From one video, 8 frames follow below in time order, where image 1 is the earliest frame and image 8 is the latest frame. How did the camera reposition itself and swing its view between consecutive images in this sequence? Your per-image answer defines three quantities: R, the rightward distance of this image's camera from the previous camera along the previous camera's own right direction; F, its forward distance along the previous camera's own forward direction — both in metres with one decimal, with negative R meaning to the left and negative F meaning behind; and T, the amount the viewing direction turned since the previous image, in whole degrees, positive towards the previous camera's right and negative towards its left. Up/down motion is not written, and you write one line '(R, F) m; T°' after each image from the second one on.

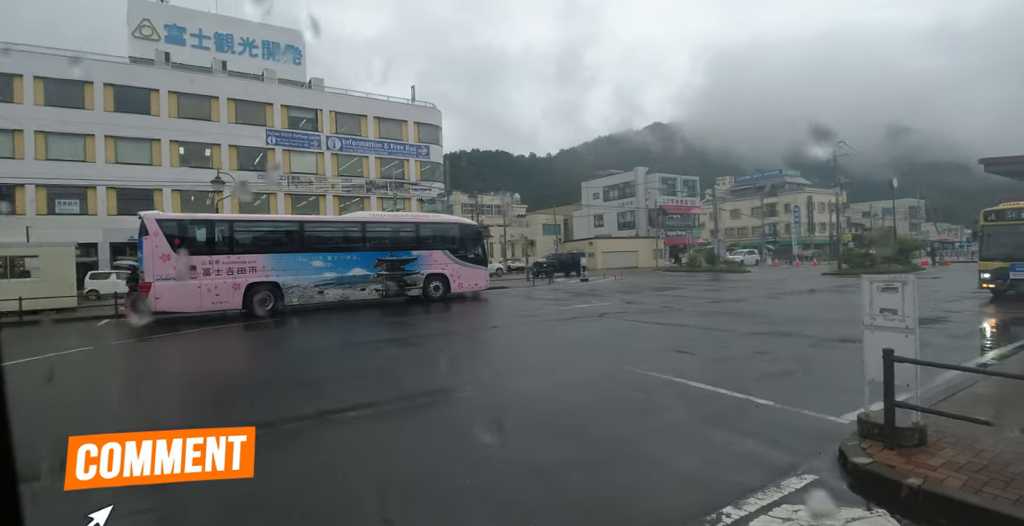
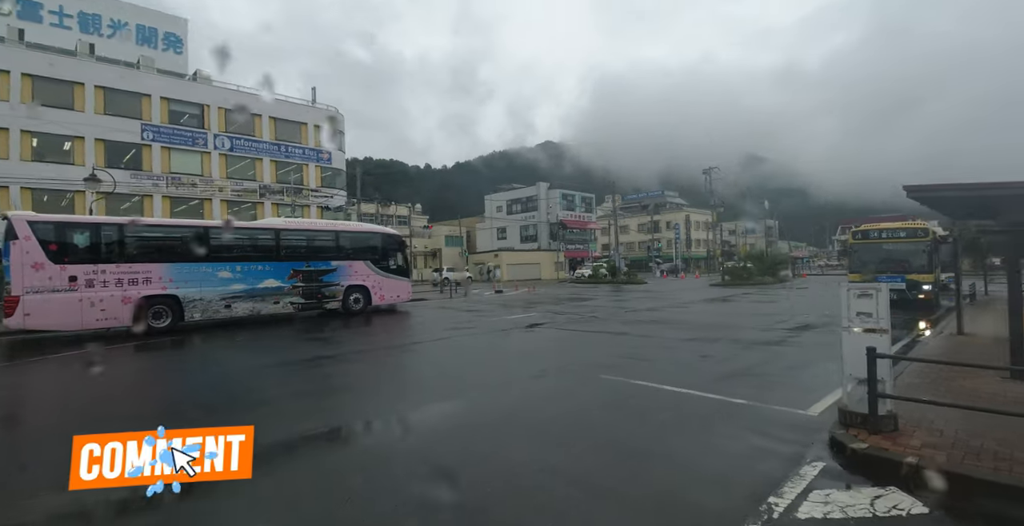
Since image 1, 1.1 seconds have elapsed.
(-1.1, +0.1) m; +12°
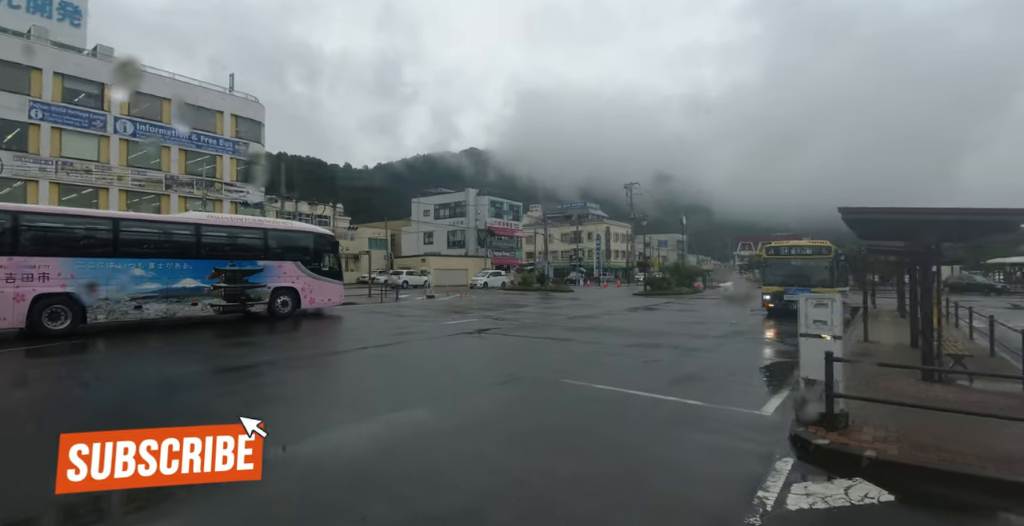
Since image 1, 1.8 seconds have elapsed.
(-0.6, +0.1) m; +9°
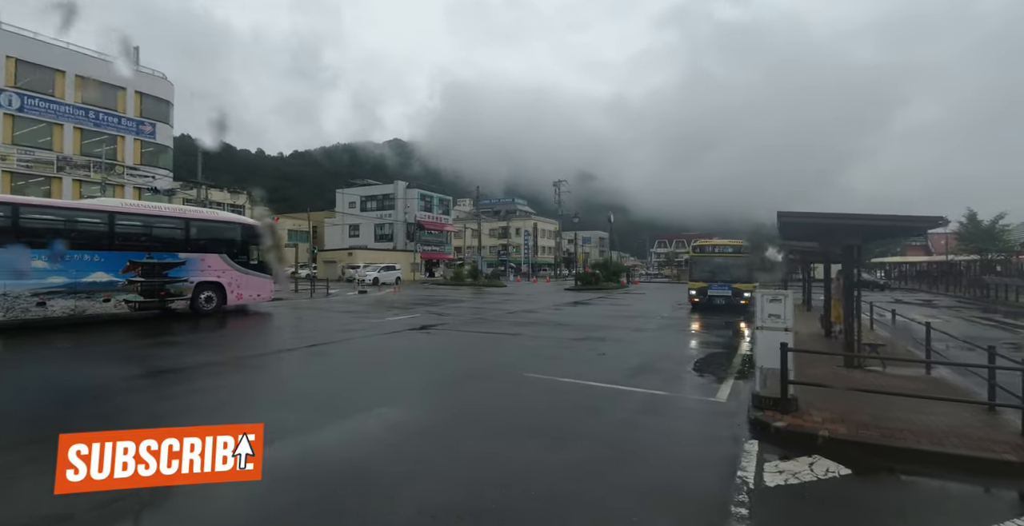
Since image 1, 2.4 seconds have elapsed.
(-0.6, 0.0) m; +8°
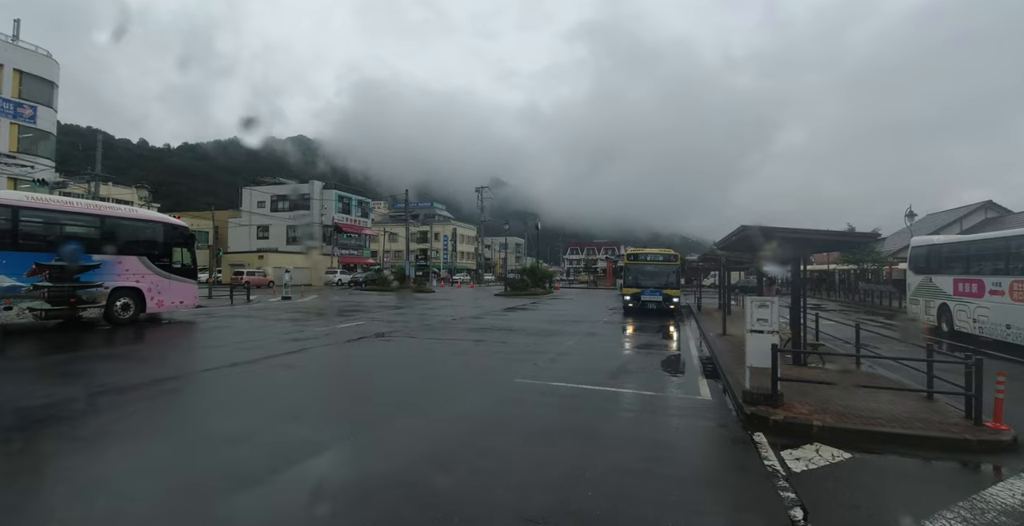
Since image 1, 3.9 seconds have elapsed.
(-1.1, 0.0) m; +10°
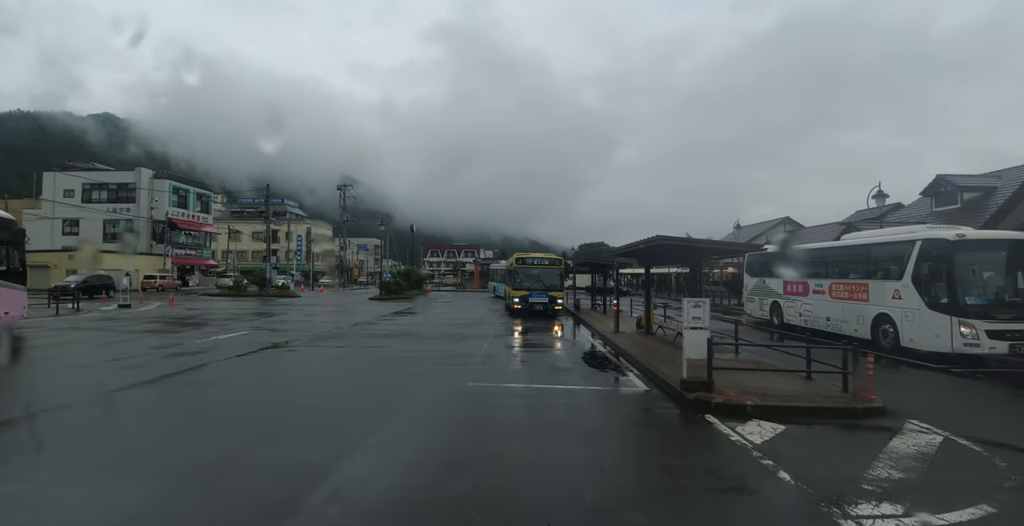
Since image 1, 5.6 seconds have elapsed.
(-1.4, 0.0) m; +16°
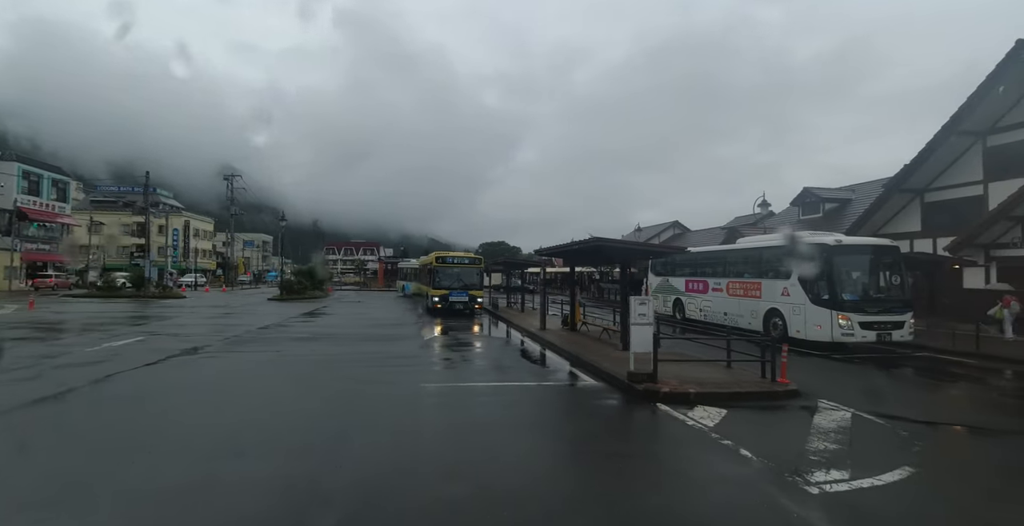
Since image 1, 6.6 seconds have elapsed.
(-0.8, -0.1) m; +11°
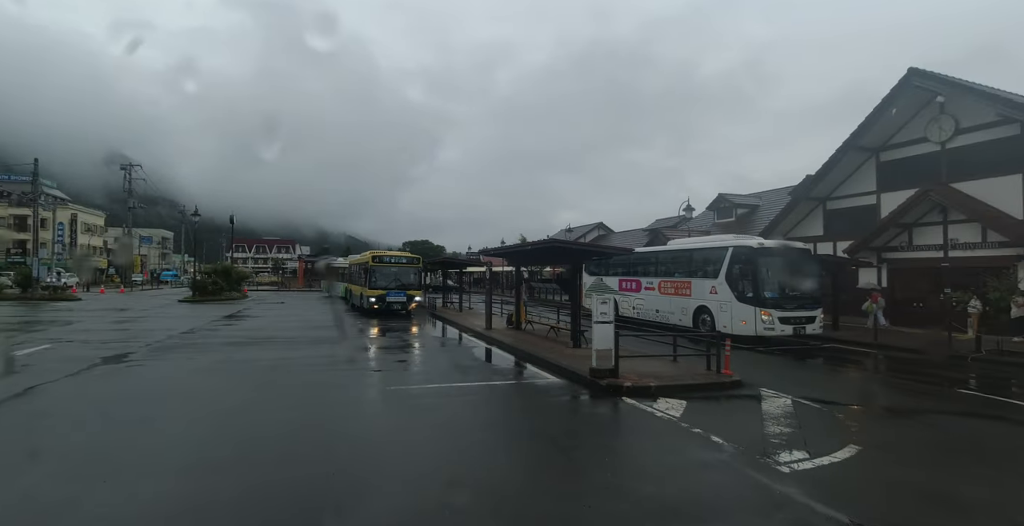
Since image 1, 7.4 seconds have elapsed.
(-0.7, -0.1) m; +9°
